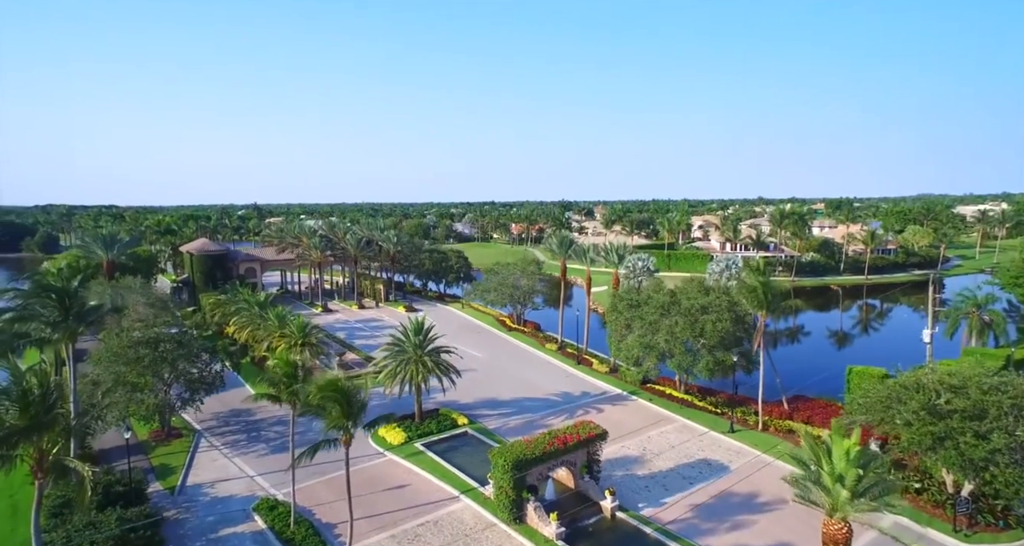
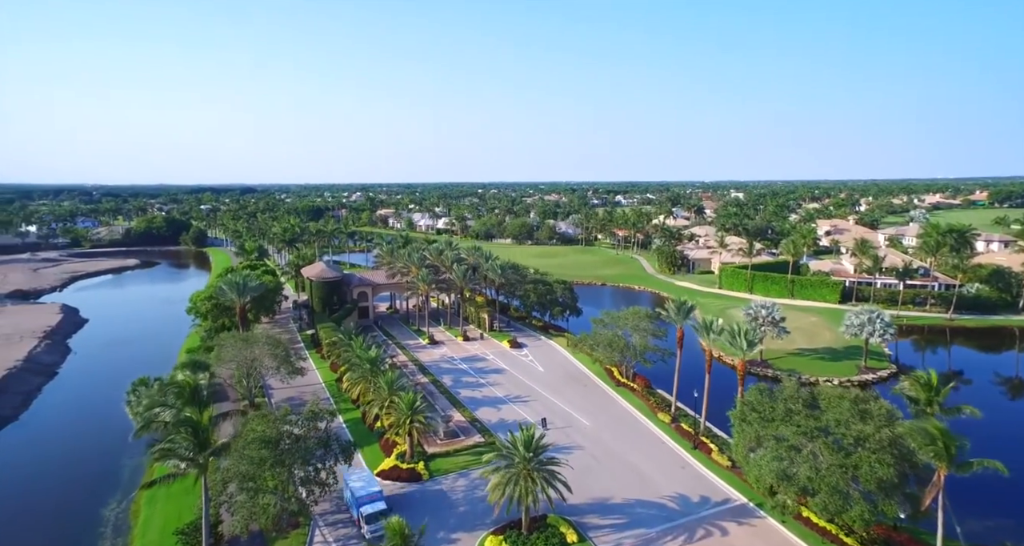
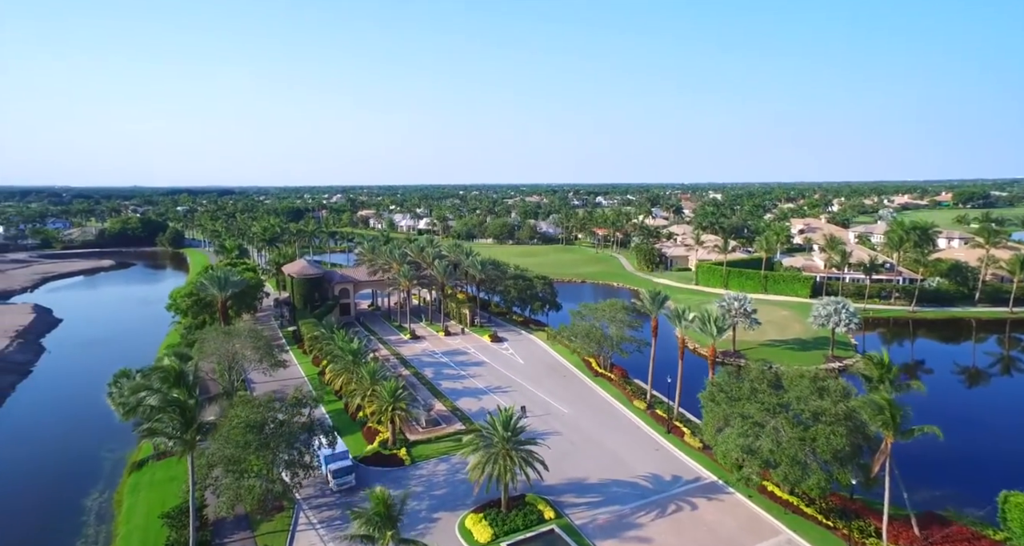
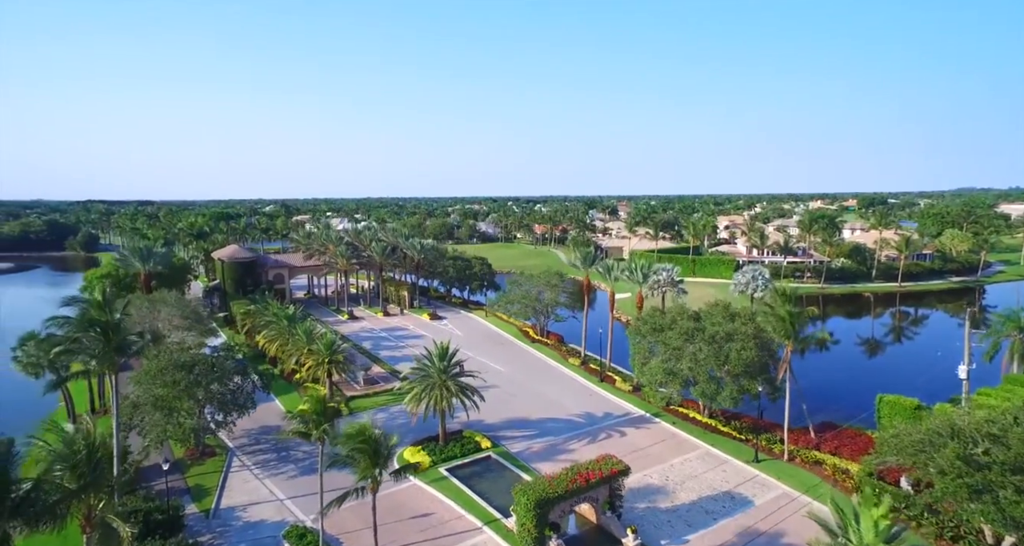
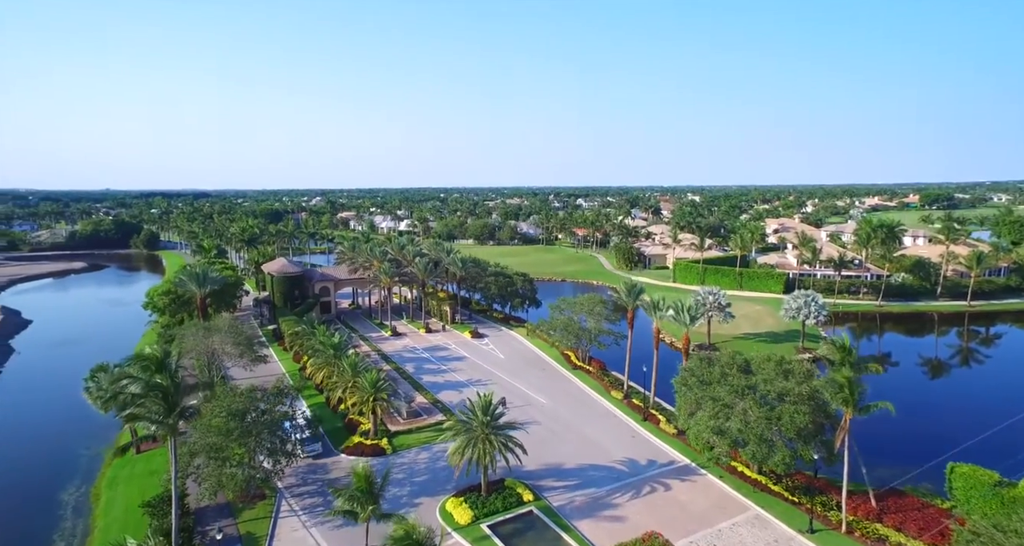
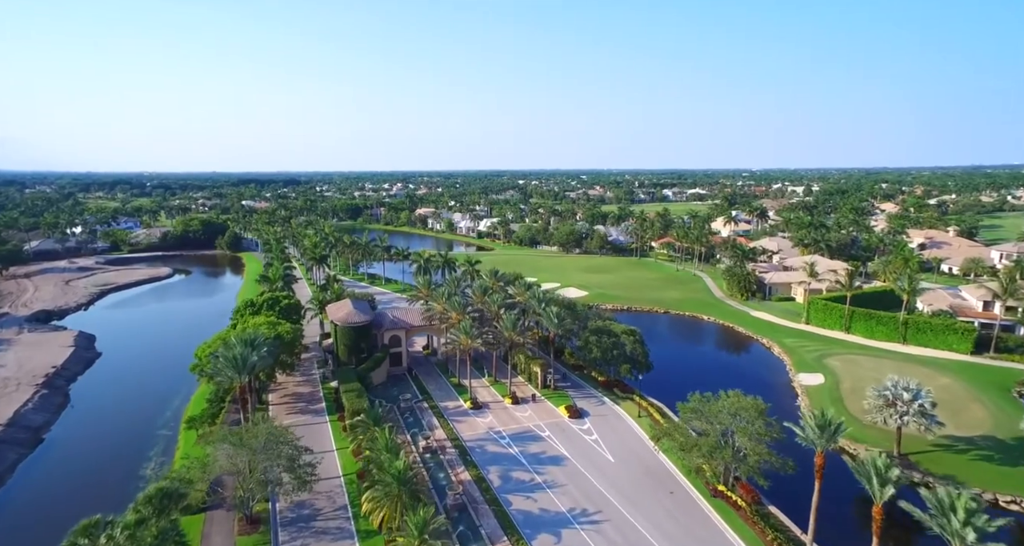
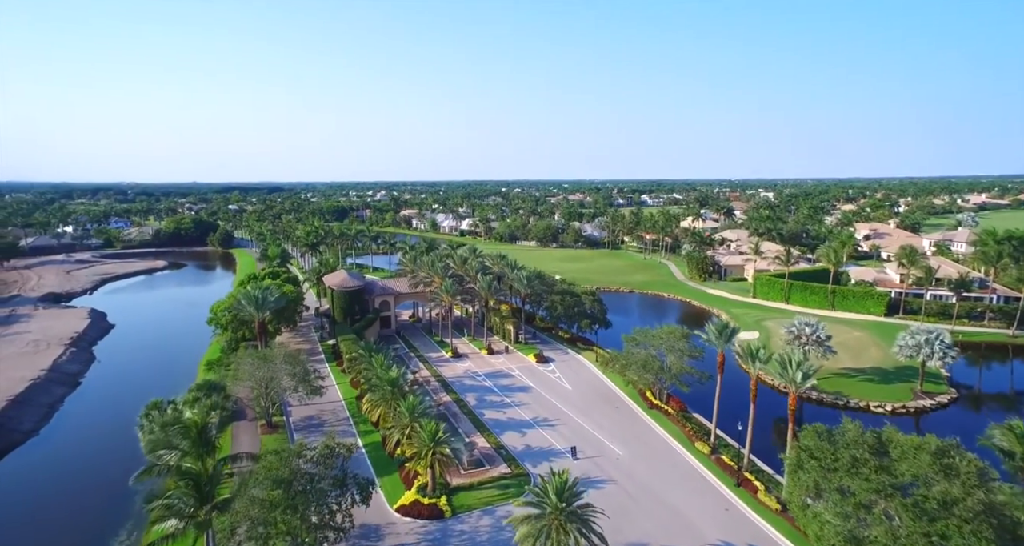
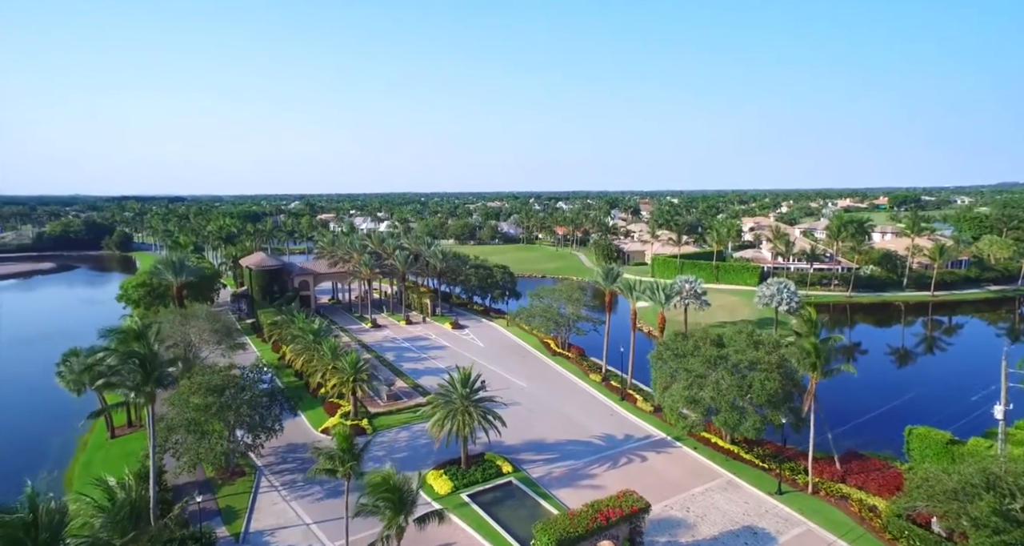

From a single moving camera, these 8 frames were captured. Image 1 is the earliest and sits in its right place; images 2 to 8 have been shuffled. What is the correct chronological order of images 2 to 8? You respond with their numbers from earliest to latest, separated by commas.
4, 8, 5, 3, 2, 7, 6
